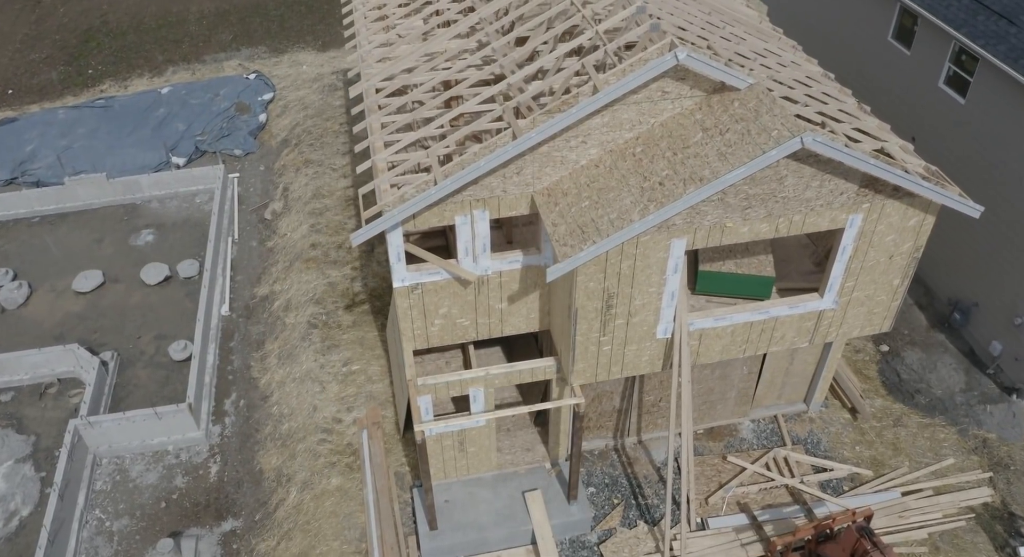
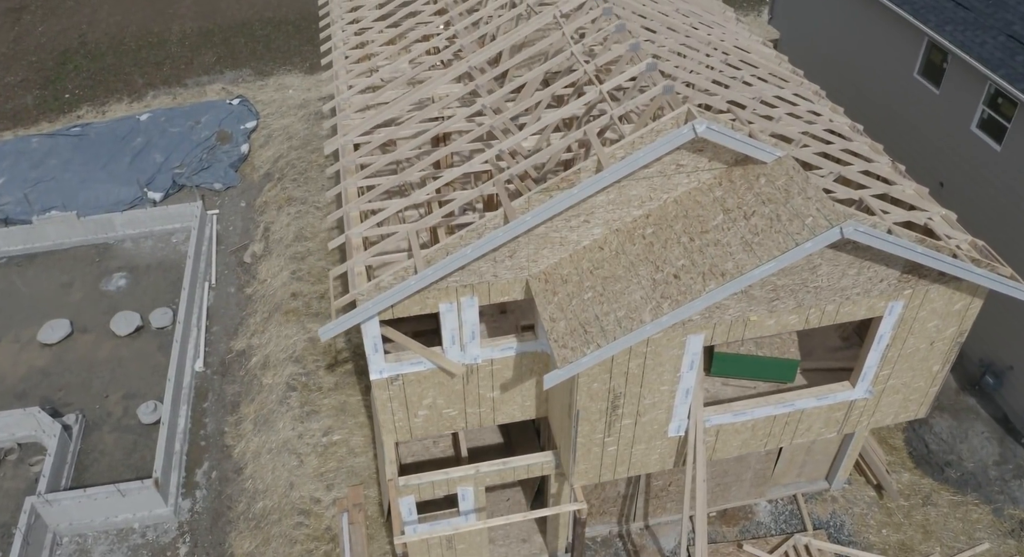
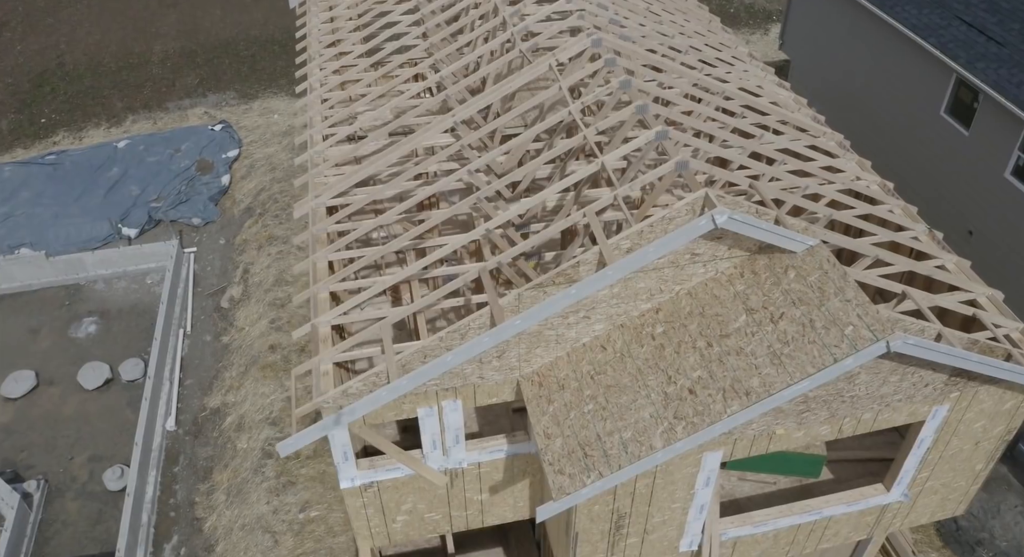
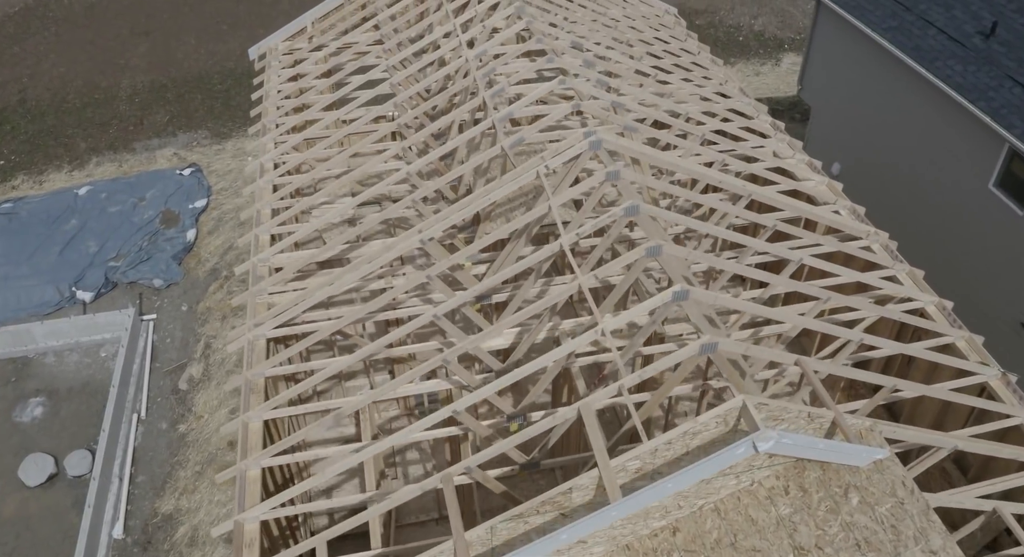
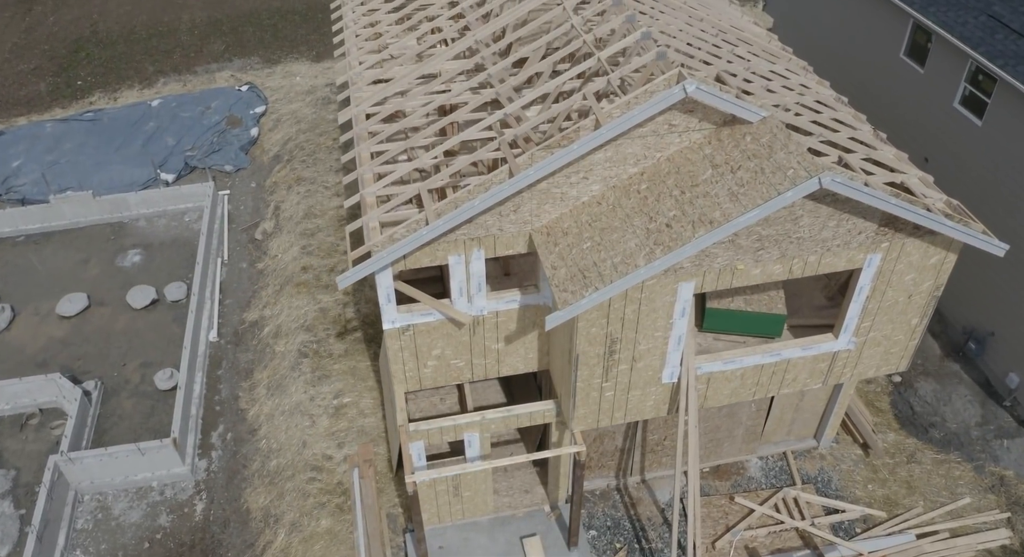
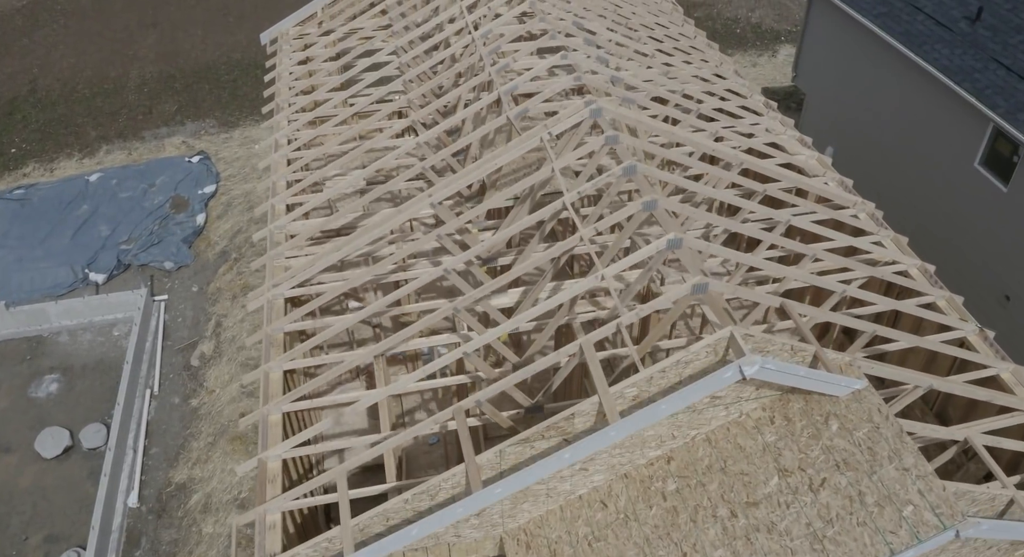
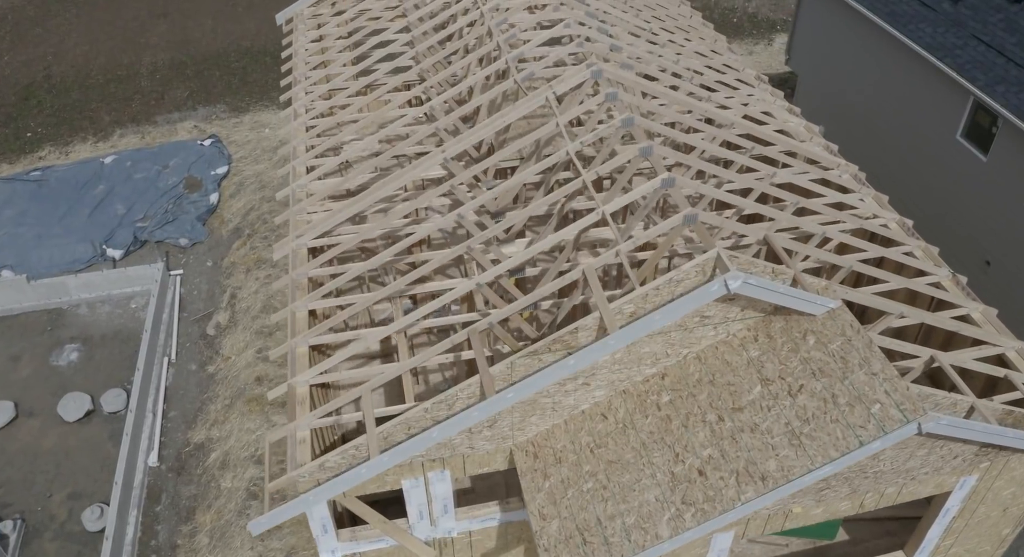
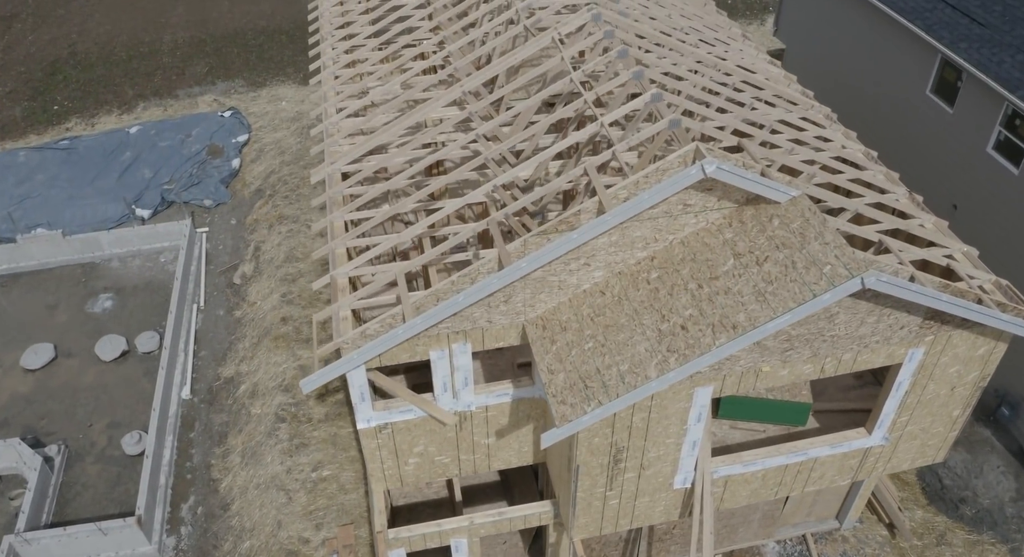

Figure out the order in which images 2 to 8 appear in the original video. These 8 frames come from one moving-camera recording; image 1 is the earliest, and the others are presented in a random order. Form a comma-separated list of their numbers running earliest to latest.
5, 2, 8, 3, 7, 6, 4
